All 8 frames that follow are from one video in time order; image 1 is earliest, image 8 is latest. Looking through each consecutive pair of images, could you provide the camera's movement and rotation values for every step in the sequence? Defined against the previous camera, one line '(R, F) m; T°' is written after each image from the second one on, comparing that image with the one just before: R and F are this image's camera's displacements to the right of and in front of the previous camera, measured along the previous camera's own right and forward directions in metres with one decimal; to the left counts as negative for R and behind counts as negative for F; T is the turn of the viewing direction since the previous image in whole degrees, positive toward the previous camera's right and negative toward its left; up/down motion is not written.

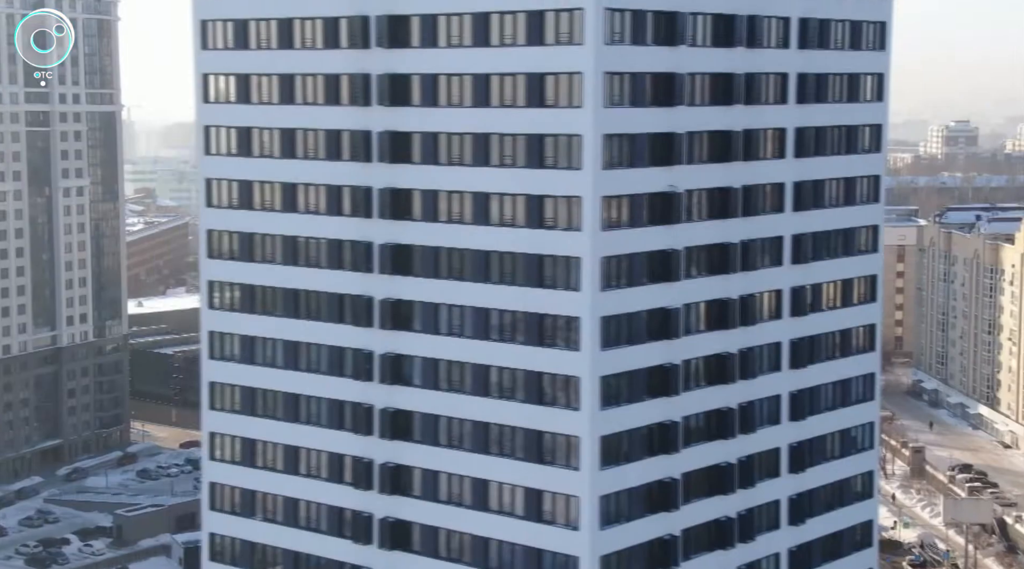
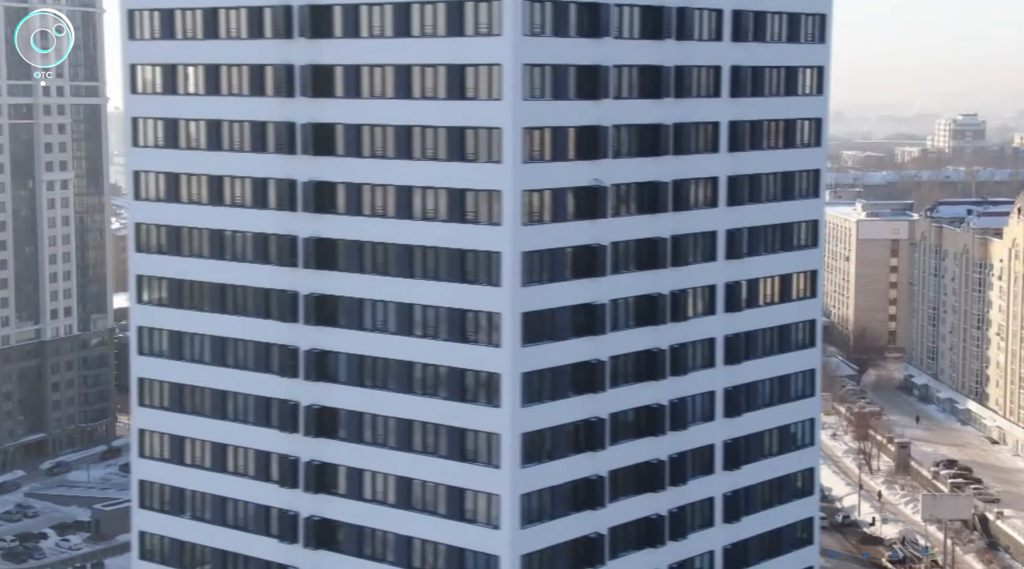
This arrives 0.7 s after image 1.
(+2.0, +0.6) m; 0°
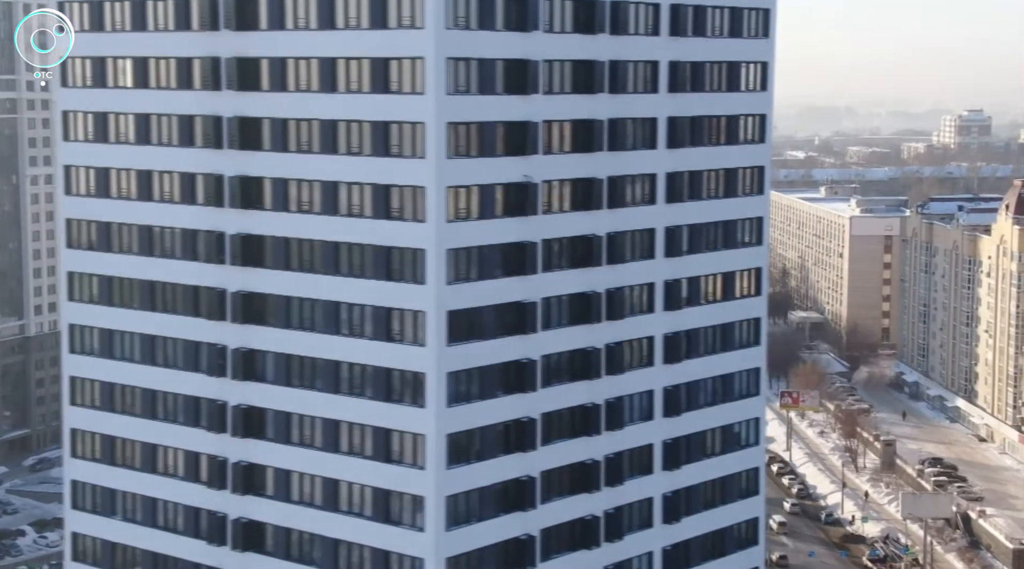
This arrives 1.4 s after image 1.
(+1.8, +0.7) m; 0°
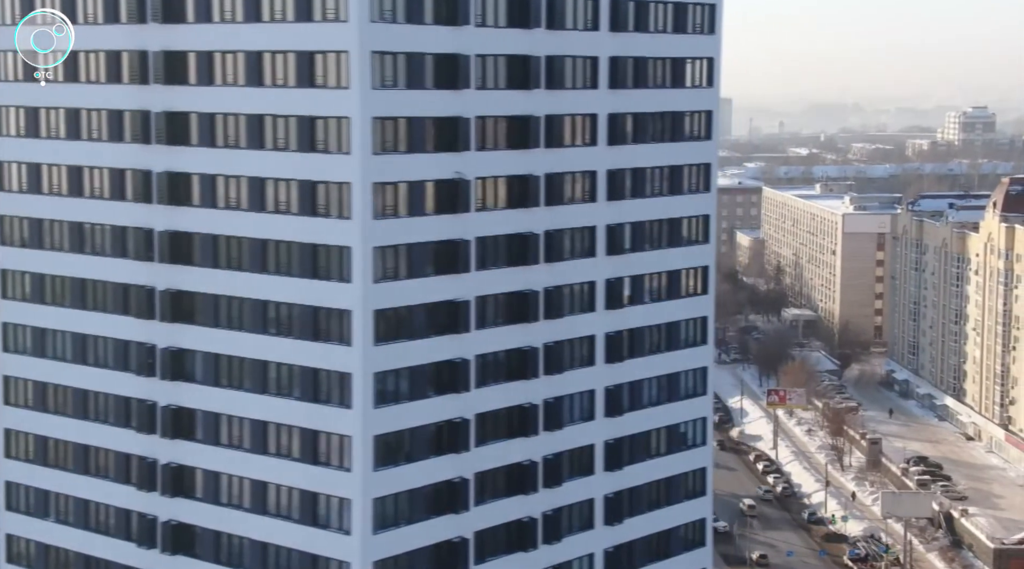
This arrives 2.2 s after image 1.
(+1.7, +0.7) m; 0°
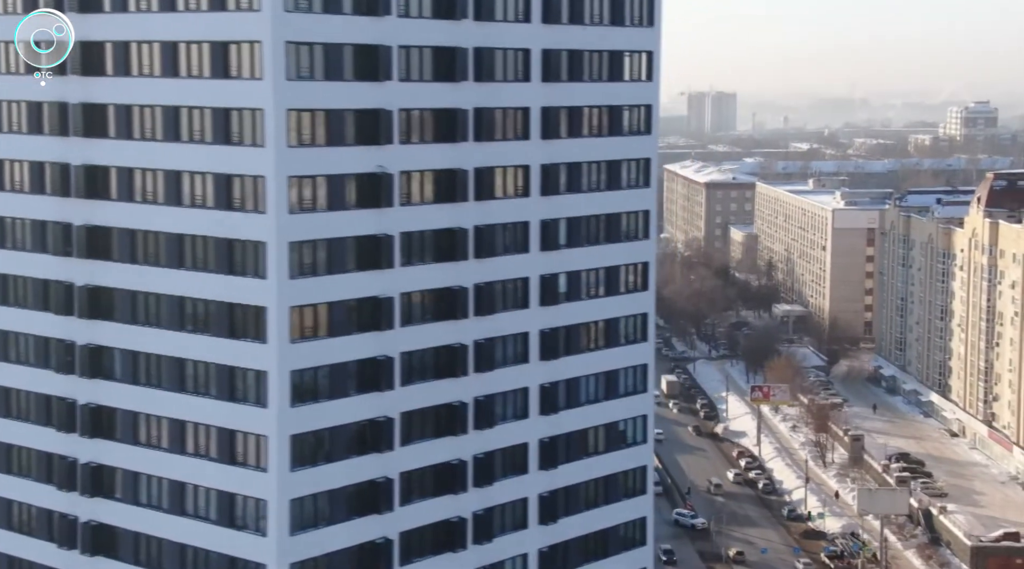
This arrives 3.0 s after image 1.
(+1.8, +0.8) m; 0°
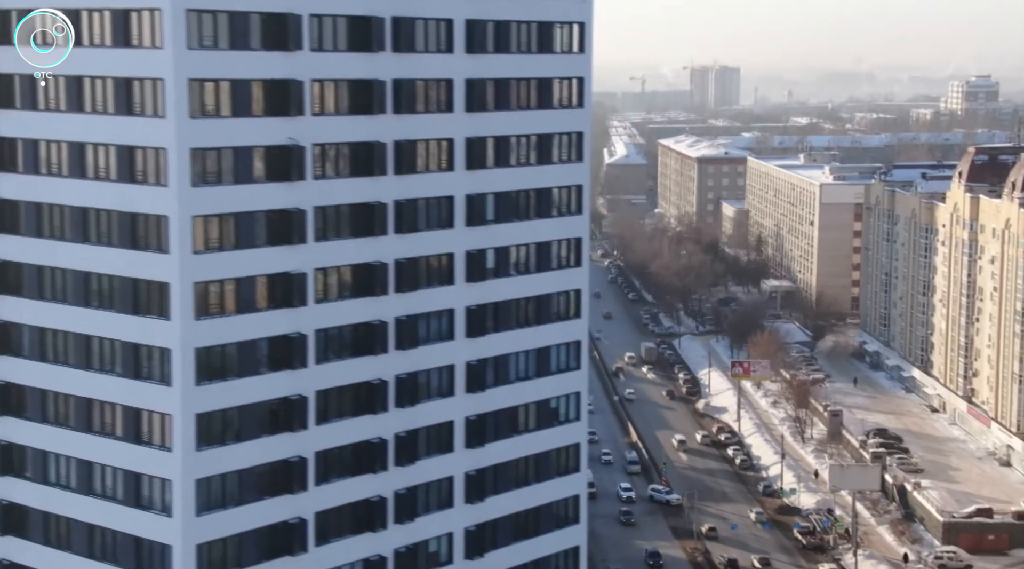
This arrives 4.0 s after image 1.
(+1.9, +0.8) m; 0°
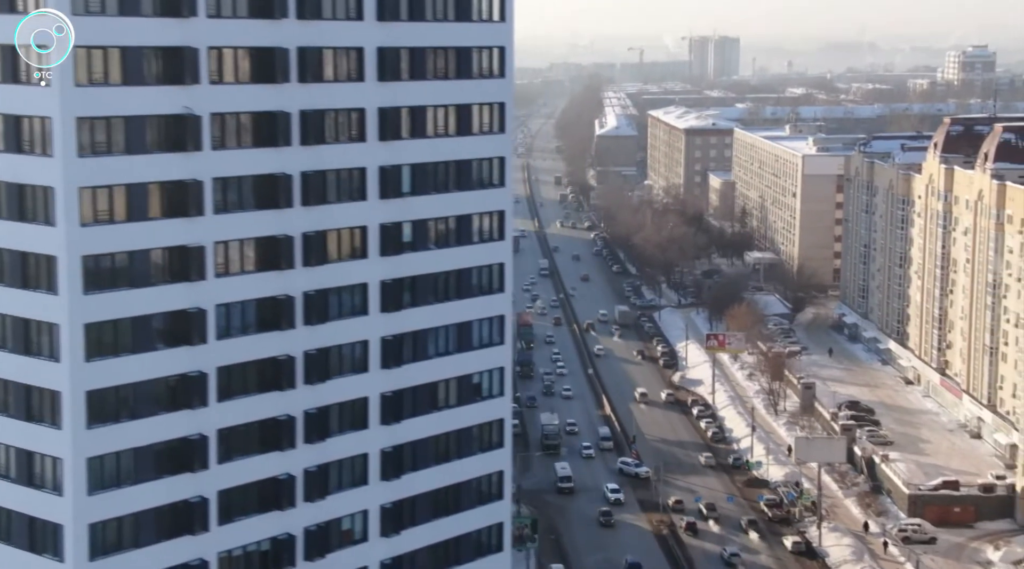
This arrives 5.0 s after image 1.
(+2.0, +0.8) m; +1°
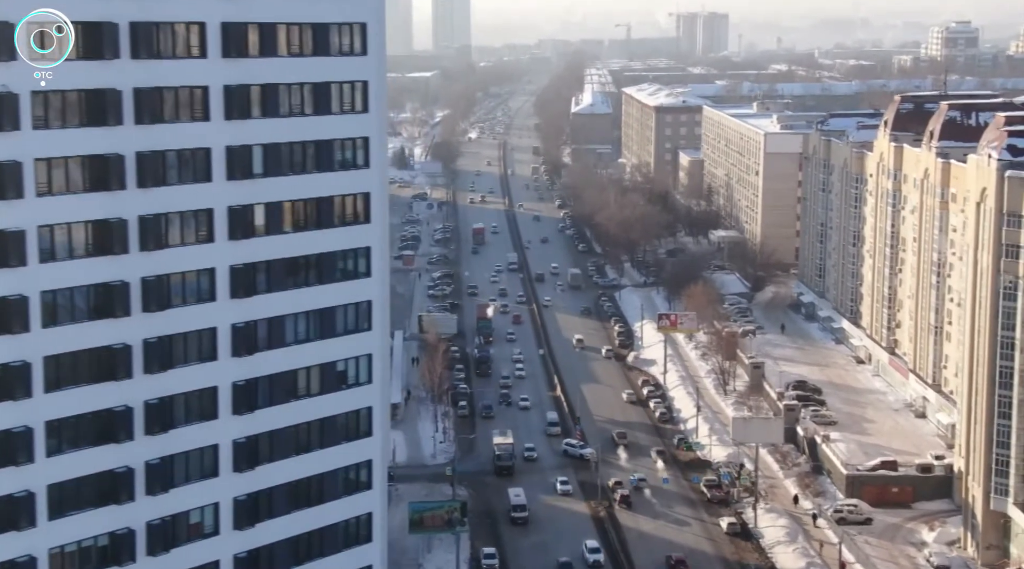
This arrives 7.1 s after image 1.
(+3.2, +1.3) m; +1°
